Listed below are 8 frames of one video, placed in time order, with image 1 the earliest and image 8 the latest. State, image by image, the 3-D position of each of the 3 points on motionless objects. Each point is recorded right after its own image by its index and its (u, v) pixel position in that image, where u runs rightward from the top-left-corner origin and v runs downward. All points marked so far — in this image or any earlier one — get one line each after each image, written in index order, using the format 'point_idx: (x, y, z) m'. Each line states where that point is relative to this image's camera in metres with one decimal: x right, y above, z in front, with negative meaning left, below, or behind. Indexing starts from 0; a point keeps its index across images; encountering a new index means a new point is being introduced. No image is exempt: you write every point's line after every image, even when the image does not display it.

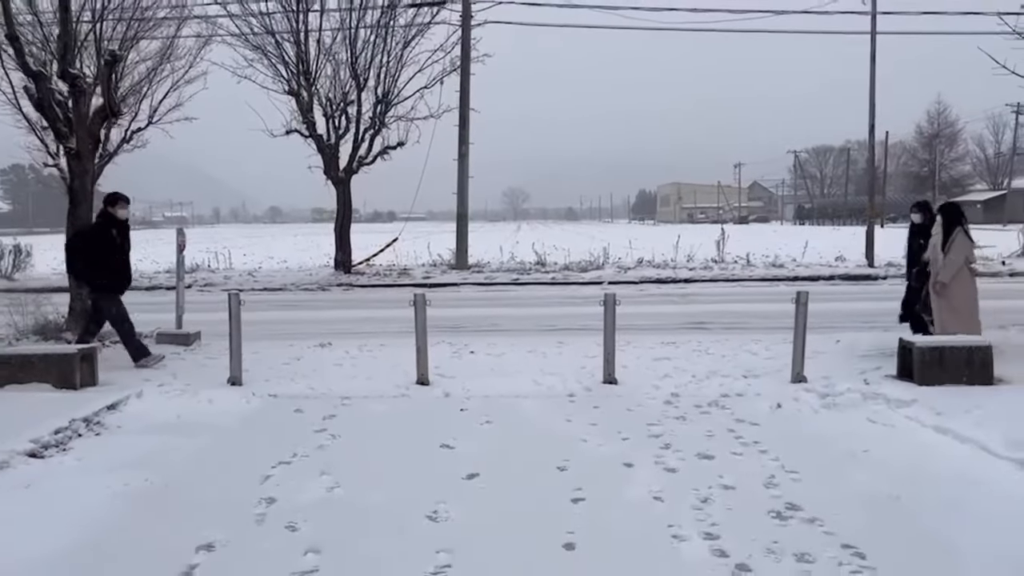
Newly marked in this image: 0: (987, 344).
0: (+4.0, -0.5, +7.7) m
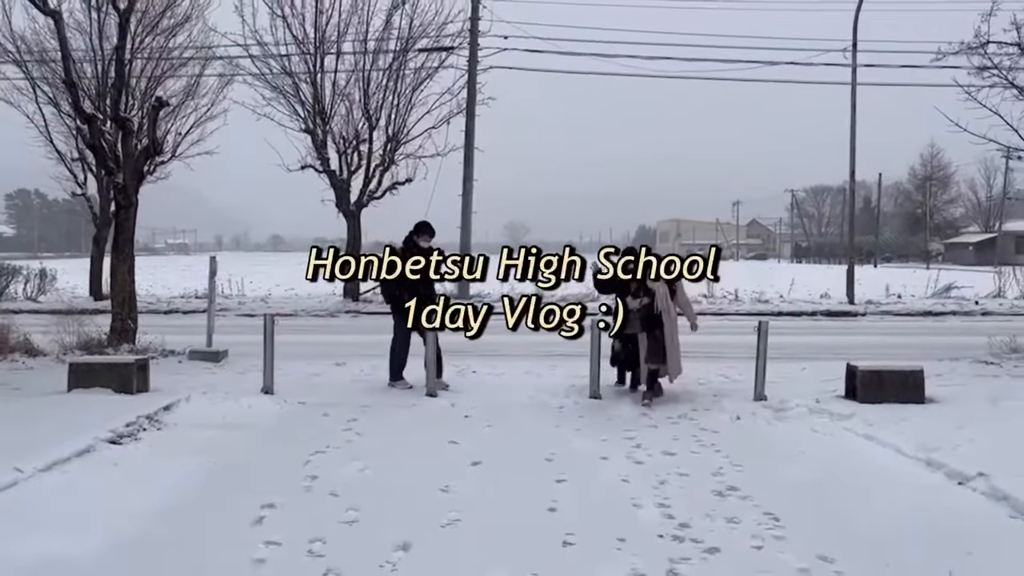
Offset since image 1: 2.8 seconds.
0: (+4.0, -0.8, +8.9) m
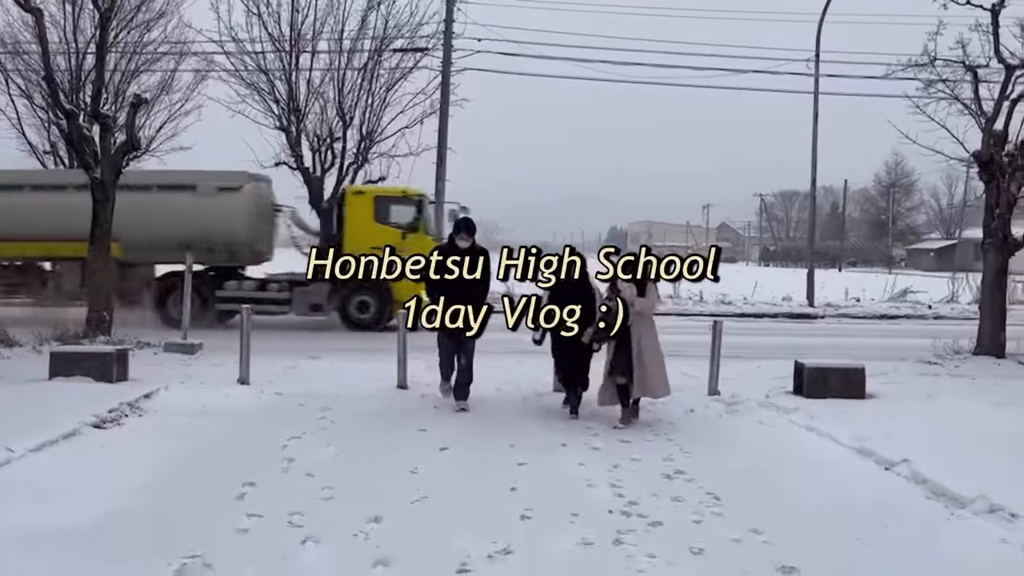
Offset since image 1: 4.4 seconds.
0: (+3.7, -0.8, +9.5) m
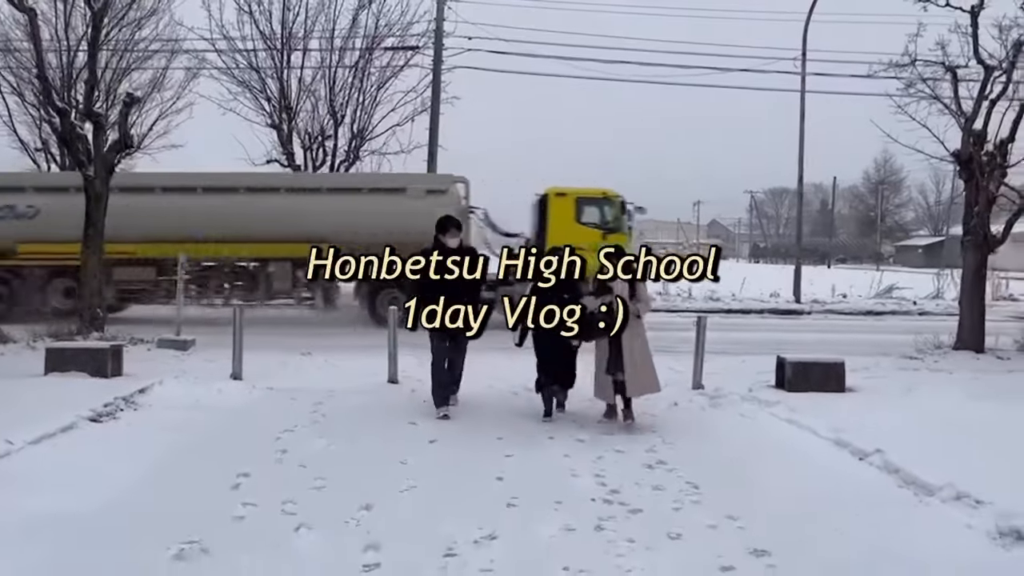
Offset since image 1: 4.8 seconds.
0: (+3.5, -0.8, +9.7) m
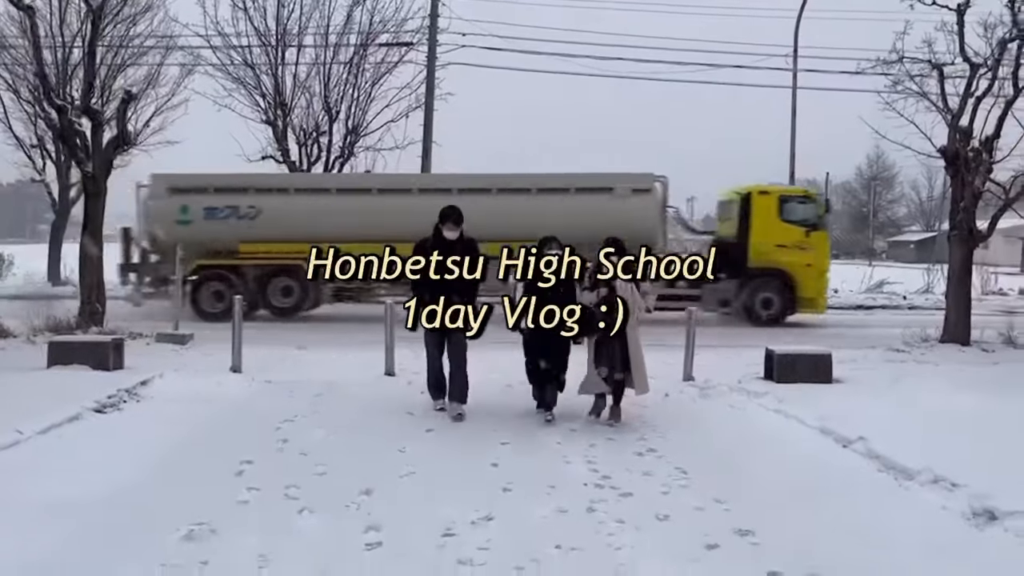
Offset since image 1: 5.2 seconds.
0: (+3.5, -0.7, +10.0) m
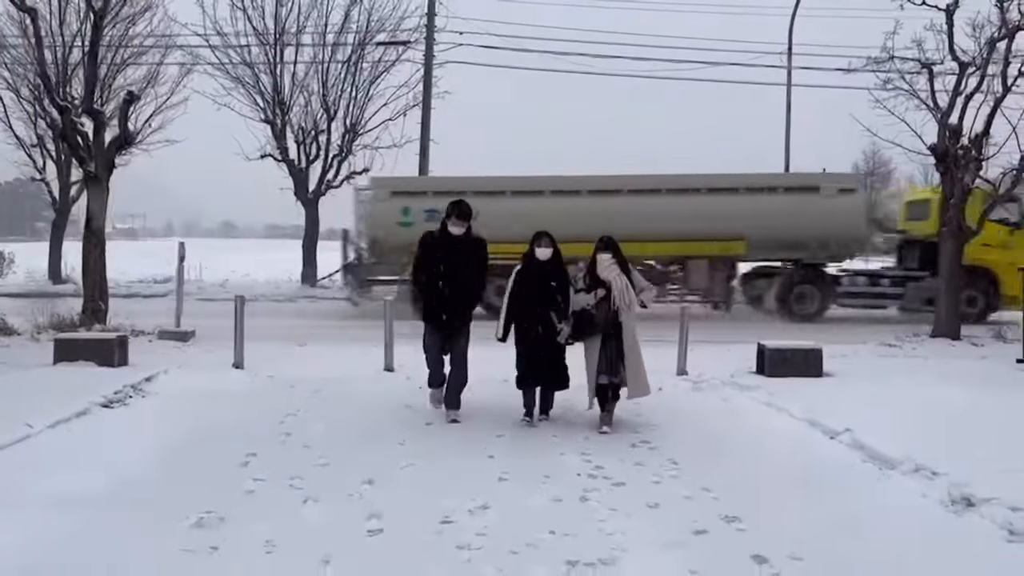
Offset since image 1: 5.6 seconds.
0: (+3.4, -0.7, +10.2) m
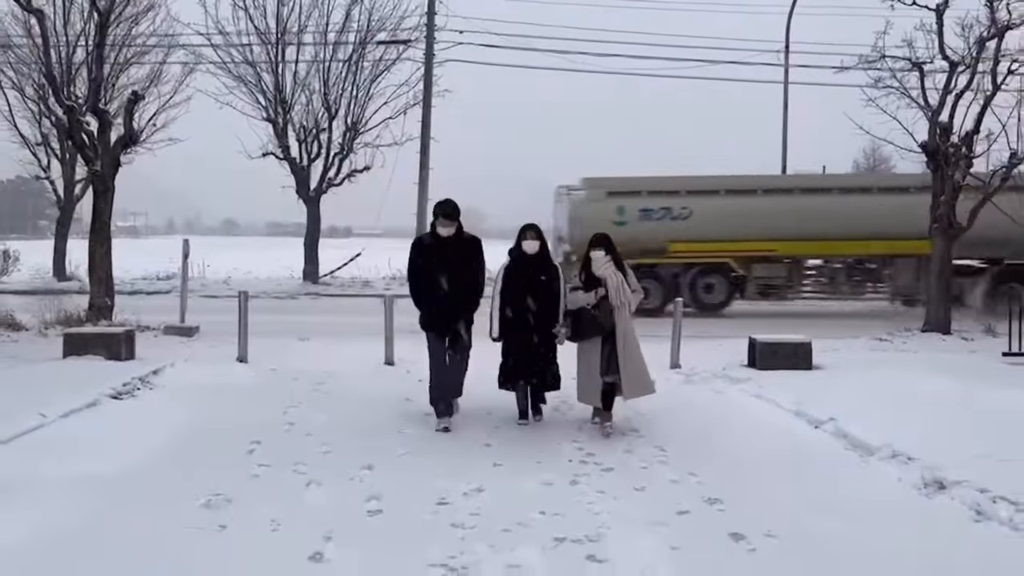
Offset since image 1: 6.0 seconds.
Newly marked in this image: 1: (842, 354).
0: (+3.4, -0.6, +10.4) m
1: (+4.3, -0.9, +11.8) m
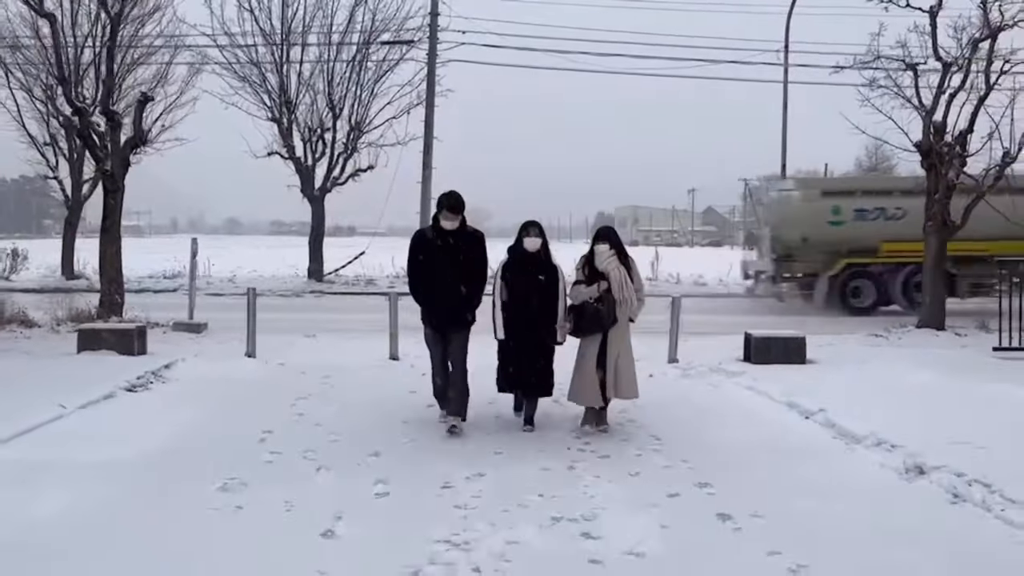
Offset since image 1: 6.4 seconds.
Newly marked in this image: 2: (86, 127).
0: (+3.4, -0.6, +10.7) m
1: (+4.3, -0.8, +12.0) m
2: (-6.7, +2.5, +14.3) m
